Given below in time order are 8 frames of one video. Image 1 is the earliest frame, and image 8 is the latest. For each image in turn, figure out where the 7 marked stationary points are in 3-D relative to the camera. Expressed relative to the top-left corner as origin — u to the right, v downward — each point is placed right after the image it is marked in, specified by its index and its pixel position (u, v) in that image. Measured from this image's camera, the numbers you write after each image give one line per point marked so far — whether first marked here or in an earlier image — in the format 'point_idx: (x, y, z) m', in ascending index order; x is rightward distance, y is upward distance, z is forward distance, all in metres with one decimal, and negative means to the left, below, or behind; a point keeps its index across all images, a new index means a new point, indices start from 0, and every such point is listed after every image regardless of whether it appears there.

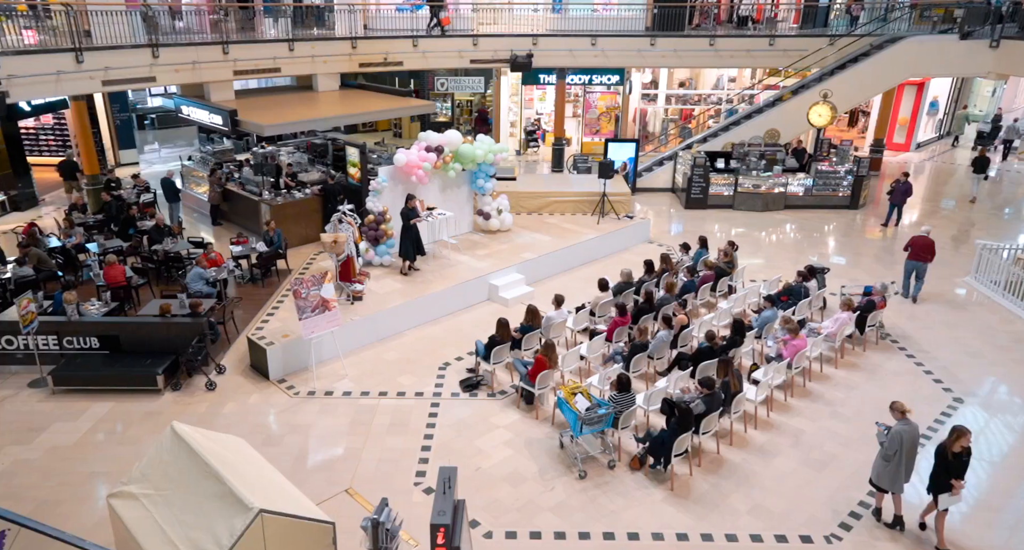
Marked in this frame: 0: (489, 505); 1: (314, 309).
0: (-0.2, -2.0, +5.6) m
1: (-2.5, -0.4, +7.6) m
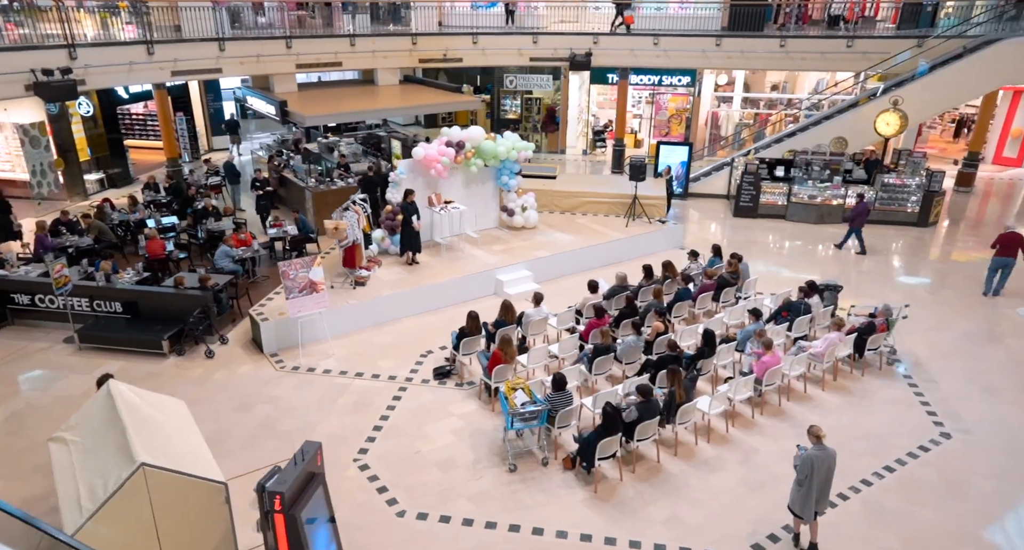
0: (-0.9, -1.9, +5.7) m
1: (-2.8, -0.2, +8.1) m
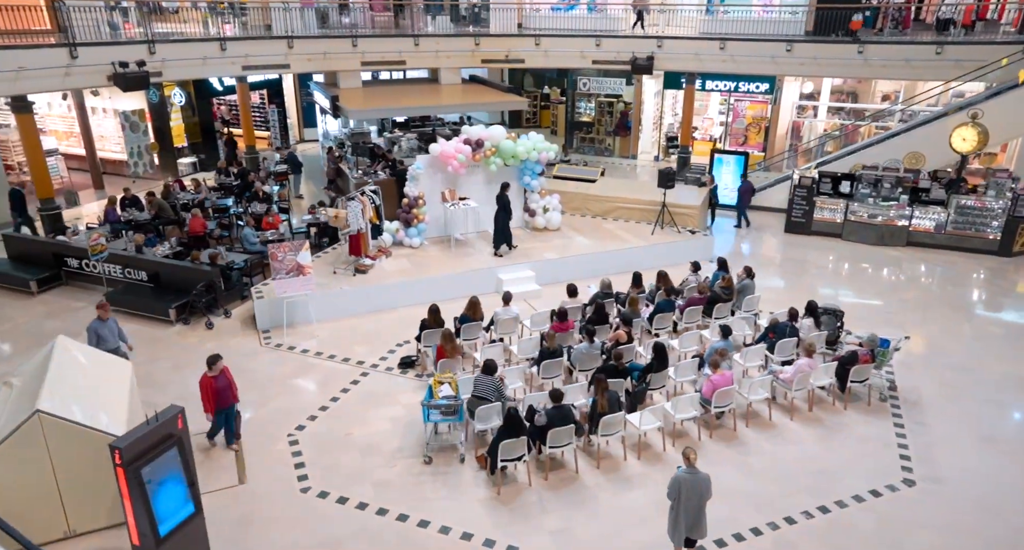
0: (-1.8, -1.8, +5.9) m
1: (-3.1, 0.0, +8.6) m
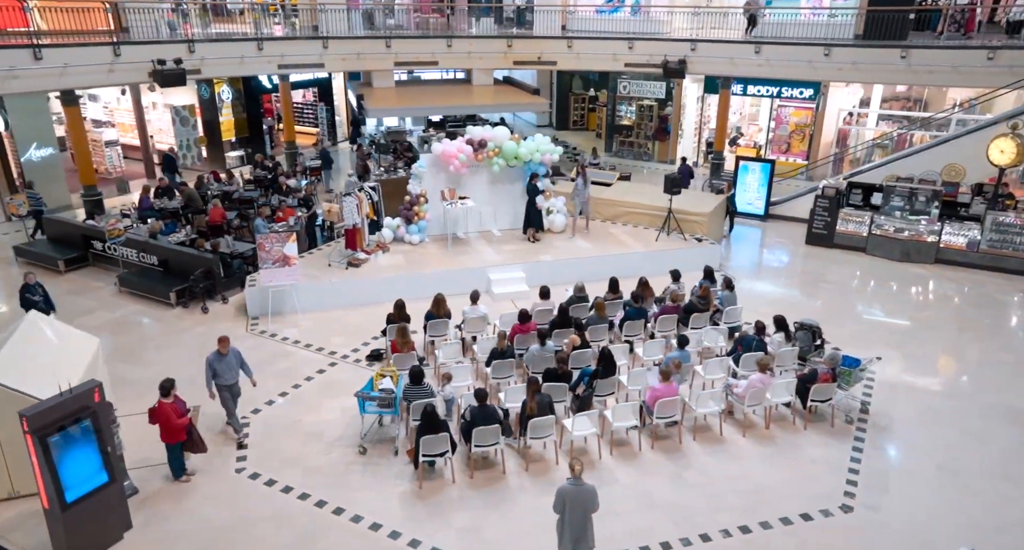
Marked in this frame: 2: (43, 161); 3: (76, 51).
0: (-2.4, -1.7, +6.2) m
1: (-3.4, +0.2, +8.9) m
2: (-11.3, +2.7, +15.2) m
3: (-8.8, +4.5, +12.5) m
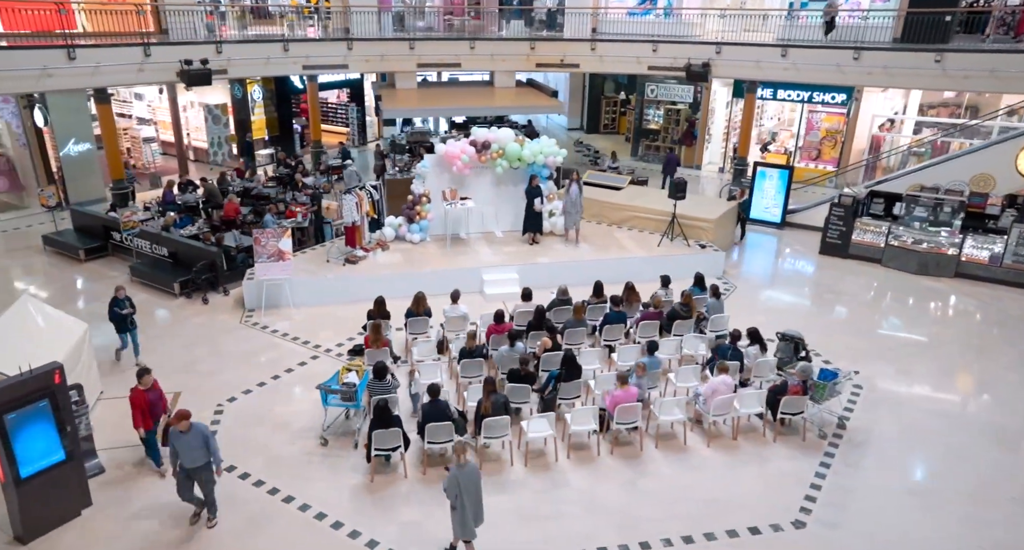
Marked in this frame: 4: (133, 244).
0: (-2.8, -1.6, +6.4) m
1: (-3.5, +0.3, +9.2) m
2: (-11.0, +3.0, +16.0) m
3: (-8.6, +4.7, +13.2) m
4: (-6.7, +0.5, +11.2) m
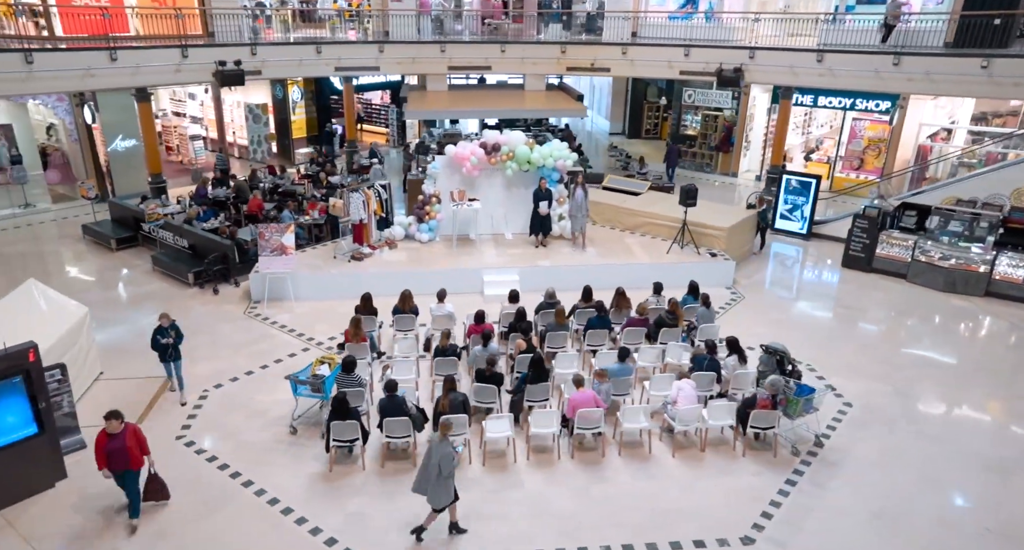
0: (-3.2, -1.6, +6.7) m
1: (-3.6, +0.4, +9.5) m
2: (-10.3, +3.3, +16.9) m
3: (-8.1, +4.9, +13.9) m
4: (-6.6, +0.7, +11.8) m
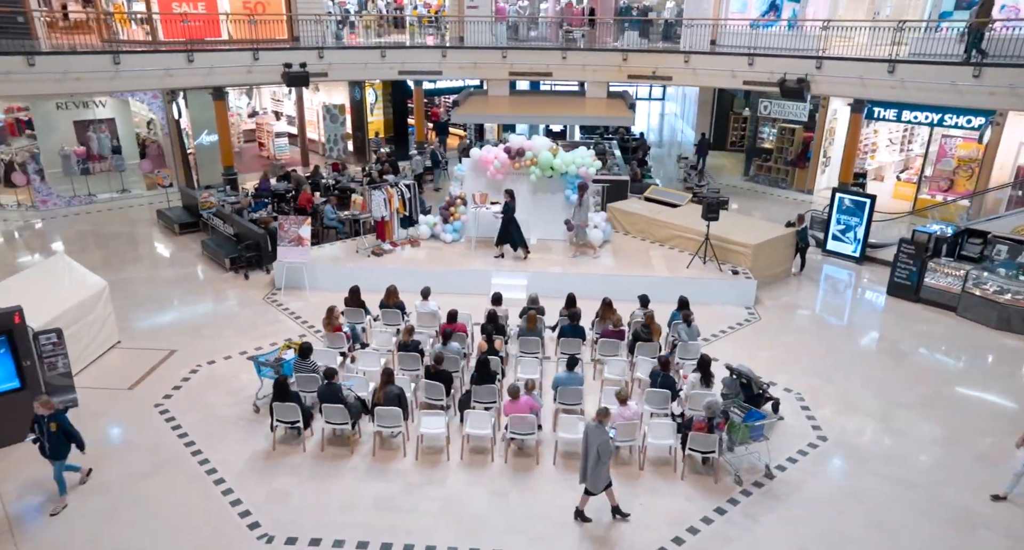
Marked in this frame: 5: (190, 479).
0: (-3.7, -1.4, +7.3) m
1: (-3.5, +0.5, +10.2) m
2: (-8.9, +3.8, +18.5) m
3: (-7.0, +5.3, +15.2) m
4: (-6.2, +1.1, +12.9) m
5: (-3.0, -1.9, +5.8) m
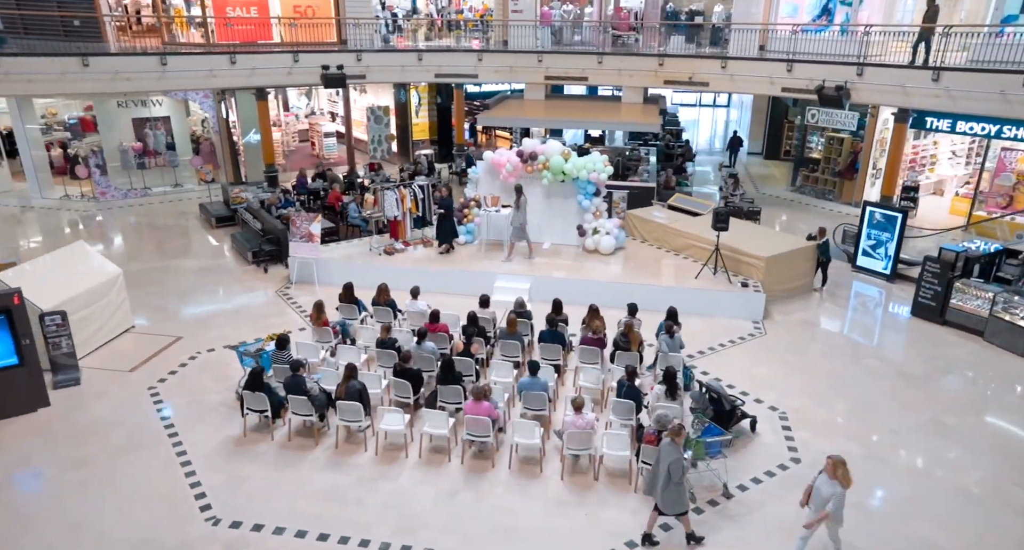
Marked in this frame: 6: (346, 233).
0: (-4.0, -1.3, +7.7) m
1: (-3.5, +0.6, +10.6) m
2: (-7.9, +4.0, +19.4) m
3: (-6.3, +5.5, +15.9) m
4: (-5.8, +1.2, +13.5) m
5: (-3.4, -1.8, +6.2) m
6: (-3.6, +0.9, +13.6) m
